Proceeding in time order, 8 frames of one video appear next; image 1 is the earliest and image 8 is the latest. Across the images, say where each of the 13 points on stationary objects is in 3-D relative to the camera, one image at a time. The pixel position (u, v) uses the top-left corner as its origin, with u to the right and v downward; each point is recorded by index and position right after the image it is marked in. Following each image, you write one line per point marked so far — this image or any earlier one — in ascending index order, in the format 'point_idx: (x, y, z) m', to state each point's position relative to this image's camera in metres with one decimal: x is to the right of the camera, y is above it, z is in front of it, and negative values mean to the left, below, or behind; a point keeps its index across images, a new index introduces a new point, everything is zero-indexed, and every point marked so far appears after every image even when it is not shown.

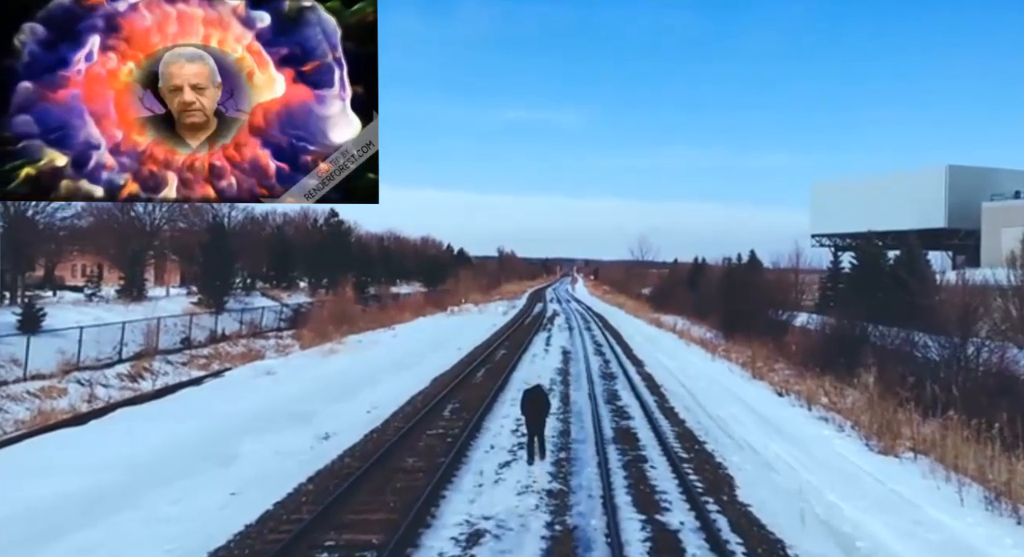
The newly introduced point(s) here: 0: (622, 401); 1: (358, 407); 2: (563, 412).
0: (+2.3, -2.7, +19.4) m
1: (-3.2, -2.7, +19.0) m
2: (+1.0, -2.6, +17.8) m
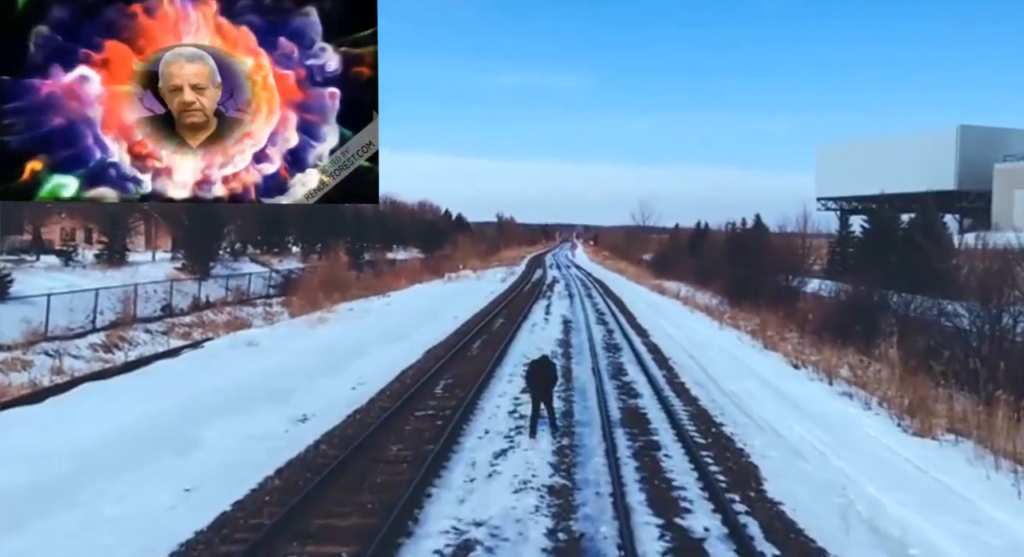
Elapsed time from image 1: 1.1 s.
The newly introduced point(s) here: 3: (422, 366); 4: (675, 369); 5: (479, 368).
0: (+2.3, -2.0, +17.9) m
1: (-3.3, -2.0, +17.5) m
2: (+0.9, -2.0, +16.3) m
3: (-2.0, -1.9, +19.2) m
4: (+3.5, -2.0, +19.6) m
5: (-0.6, -1.9, +18.7) m
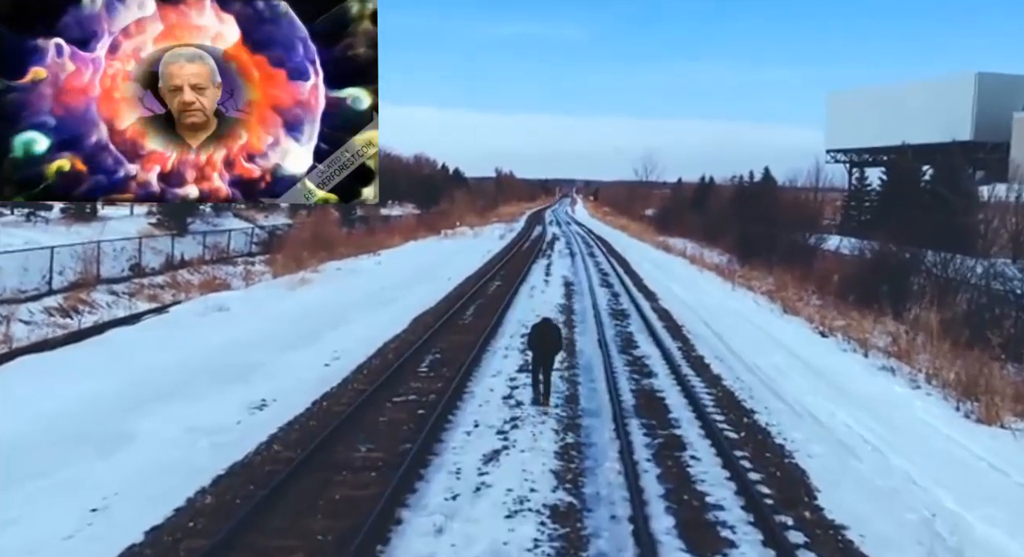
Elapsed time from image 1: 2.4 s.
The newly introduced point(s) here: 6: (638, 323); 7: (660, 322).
0: (+2.2, -1.3, +15.8) m
1: (-3.3, -1.3, +15.4) m
2: (+0.9, -1.4, +14.2) m
3: (-2.0, -1.1, +17.1) m
4: (+3.4, -1.2, +17.5) m
5: (-0.7, -1.1, +16.5) m
6: (+2.7, -1.0, +19.4) m
7: (+3.2, -1.0, +19.5) m
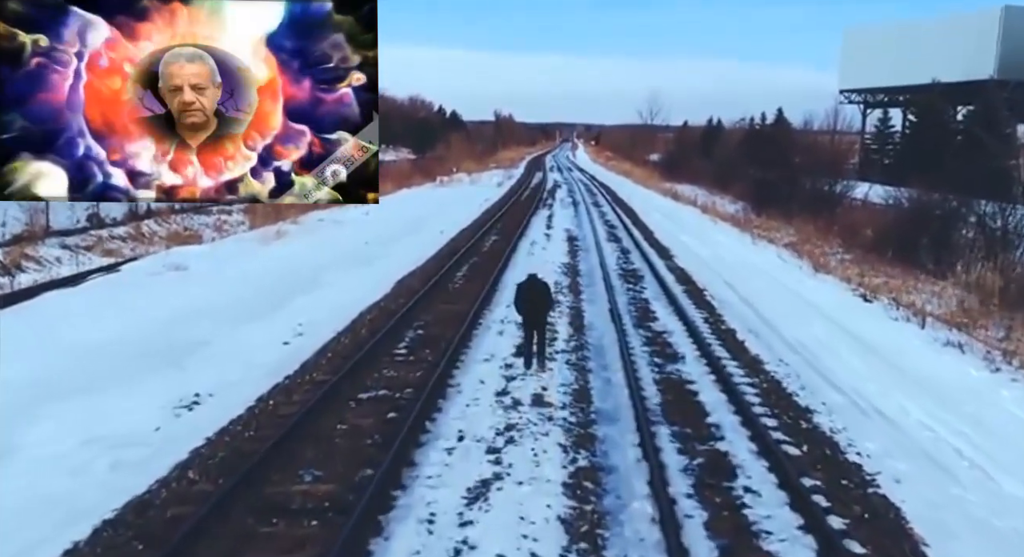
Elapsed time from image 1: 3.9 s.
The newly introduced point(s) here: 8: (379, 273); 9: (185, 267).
0: (+2.1, -0.7, +13.3) m
1: (-3.4, -0.8, +12.9) m
2: (+0.8, -0.9, +11.8) m
3: (-2.1, -0.5, +14.6) m
4: (+3.4, -0.5, +15.0) m
5: (-0.8, -0.5, +14.1) m
6: (+2.6, -0.2, +16.9) m
7: (+3.1, -0.1, +17.1) m
8: (-2.8, +0.1, +18.9) m
9: (-6.8, +0.2, +18.9) m
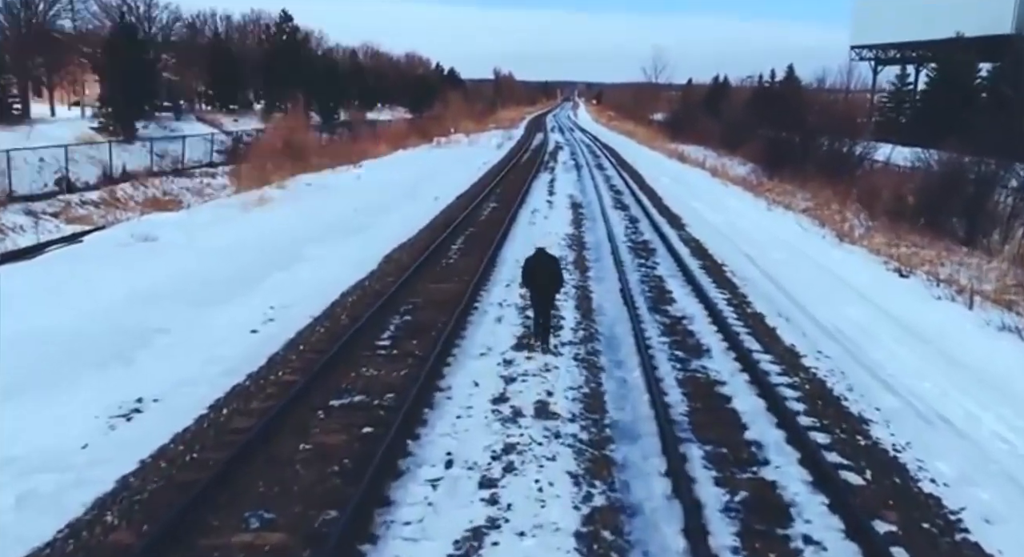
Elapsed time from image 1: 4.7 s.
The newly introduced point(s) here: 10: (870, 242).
0: (+2.1, -0.4, +11.8) m
1: (-3.4, -0.5, +11.4) m
2: (+0.8, -0.7, +10.3) m
3: (-2.1, -0.1, +13.1) m
4: (+3.3, -0.1, +13.5) m
5: (-0.8, -0.2, +12.6) m
6: (+2.6, +0.3, +15.3) m
7: (+3.1, +0.3, +15.5) m
8: (-2.8, +0.6, +17.3) m
9: (-6.8, +0.8, +17.4) m
10: (+7.6, +0.8, +19.2) m
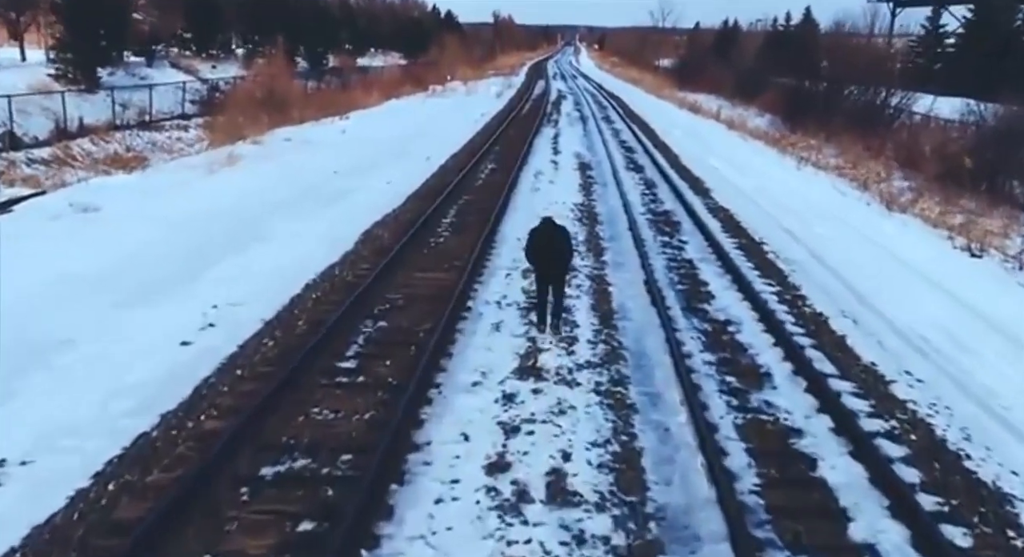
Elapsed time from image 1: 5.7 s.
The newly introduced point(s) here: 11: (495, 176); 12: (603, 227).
0: (+2.1, -0.3, +9.5) m
1: (-3.4, -0.4, +9.1) m
2: (+0.8, -0.7, +8.0) m
3: (-2.1, +0.1, +10.8) m
4: (+3.4, +0.1, +11.2) m
5: (-0.8, 0.0, +10.2) m
6: (+2.6, +0.6, +13.0) m
7: (+3.1, +0.6, +13.2) m
8: (-2.8, +1.0, +14.9) m
9: (-6.8, +1.2, +15.0) m
10: (+7.6, +1.3, +16.8) m
11: (-0.3, +2.2, +19.2) m
12: (+1.4, +0.8, +13.9) m
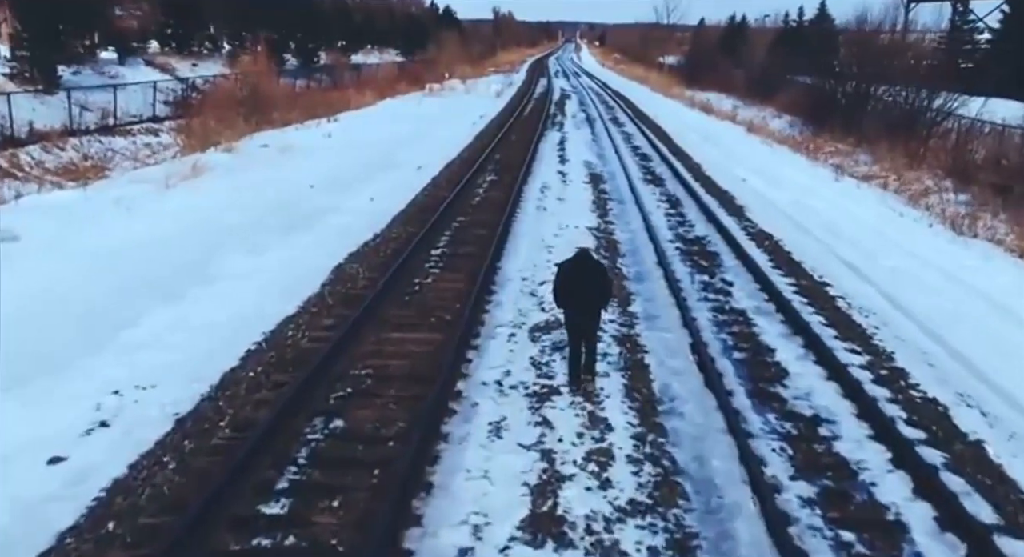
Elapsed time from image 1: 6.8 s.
0: (+2.2, -0.9, +7.0) m
1: (-3.3, -1.0, +6.6) m
2: (+0.9, -1.2, +5.5) m
3: (-2.0, -0.5, +8.3) m
4: (+3.4, -0.5, +8.7) m
5: (-0.7, -0.6, +7.8) m
6: (+2.7, 0.0, +10.5) m
7: (+3.2, +0.1, +10.7) m
8: (-2.7, +0.5, +12.5) m
9: (-6.8, +0.6, +12.5) m
10: (+7.7, +0.7, +14.4) m
11: (-0.3, +1.7, +16.7) m
12: (+1.4, +0.3, +11.4) m
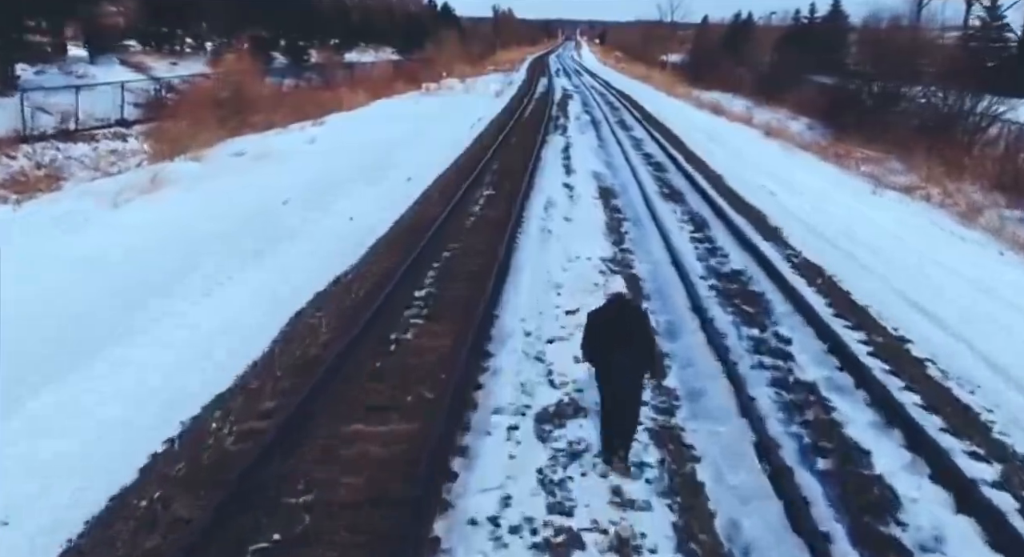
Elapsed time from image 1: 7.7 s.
0: (+2.2, -1.4, +4.9) m
1: (-3.3, -1.5, +4.5) m
2: (+0.9, -1.8, +3.4) m
3: (-2.0, -1.0, +6.2) m
4: (+3.4, -1.0, +6.6) m
5: (-0.7, -1.1, +5.6) m
6: (+2.7, -0.5, +8.4) m
7: (+3.2, -0.4, +8.5) m
8: (-2.7, 0.0, +10.3) m
9: (-6.8, +0.1, +10.4) m
10: (+7.7, +0.2, +12.2) m
11: (-0.3, +1.2, +14.6) m
12: (+1.5, -0.2, +9.2) m
